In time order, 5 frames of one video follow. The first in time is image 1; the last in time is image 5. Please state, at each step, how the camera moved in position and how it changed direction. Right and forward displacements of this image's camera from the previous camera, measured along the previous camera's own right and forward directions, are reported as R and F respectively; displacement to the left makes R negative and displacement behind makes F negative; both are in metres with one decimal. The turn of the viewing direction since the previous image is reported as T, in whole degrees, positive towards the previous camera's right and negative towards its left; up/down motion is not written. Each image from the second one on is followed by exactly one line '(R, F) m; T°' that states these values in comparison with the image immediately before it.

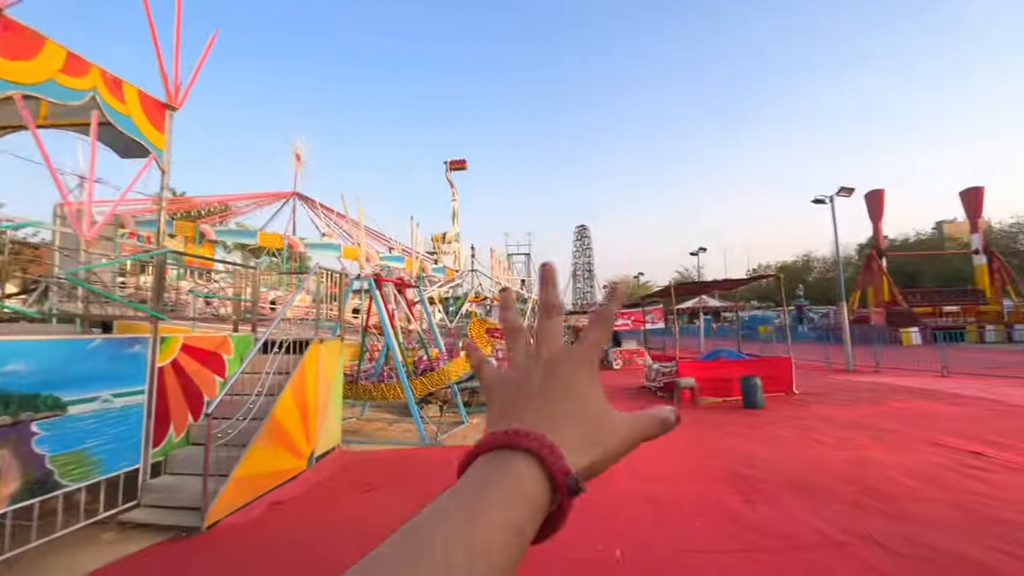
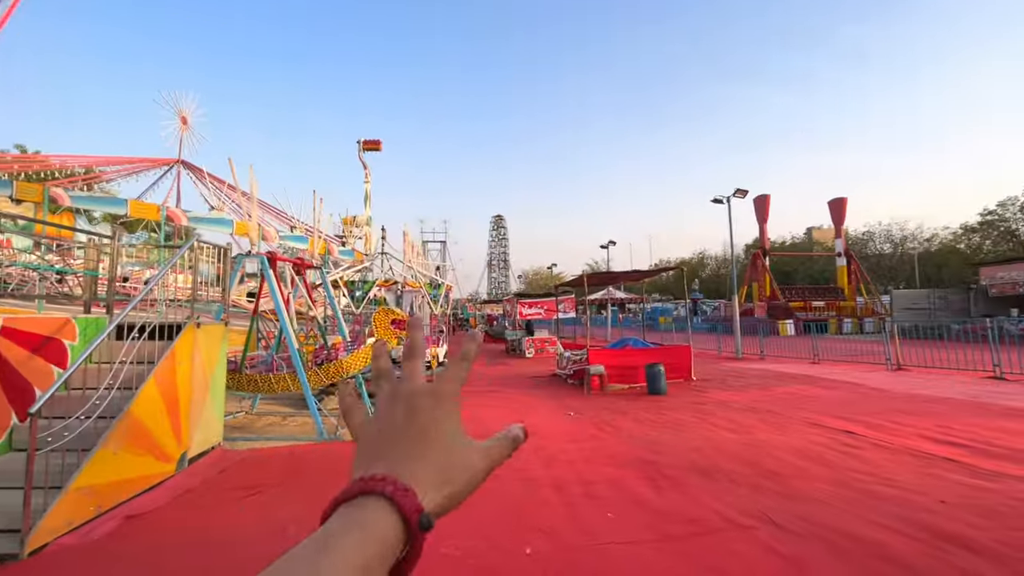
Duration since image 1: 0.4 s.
(0.0, +0.4) m; +10°
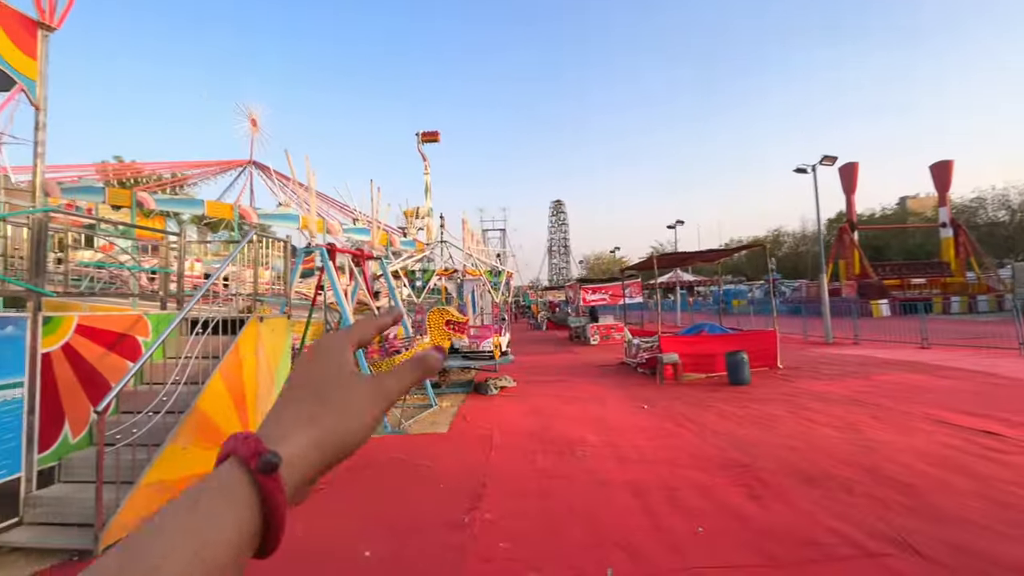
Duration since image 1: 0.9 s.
(-0.1, +0.5) m; -7°
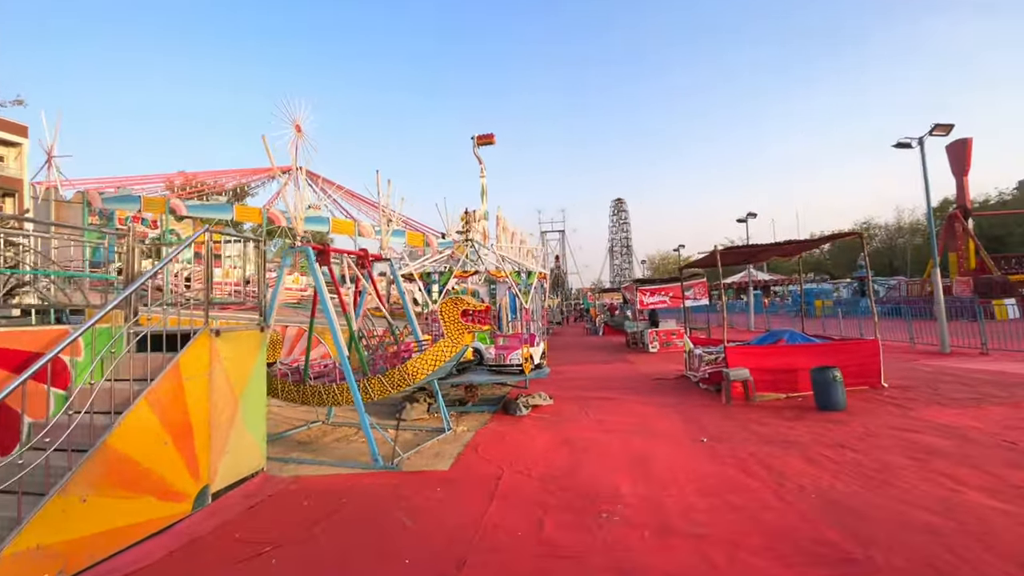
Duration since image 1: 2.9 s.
(+0.6, +1.5) m; -8°
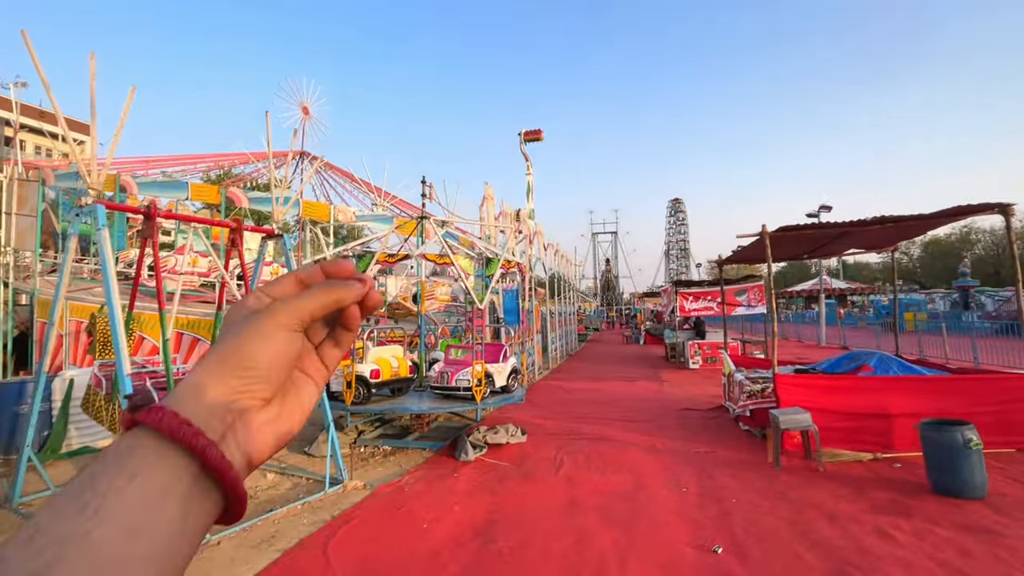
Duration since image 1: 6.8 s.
(+1.4, +2.7) m; -7°
